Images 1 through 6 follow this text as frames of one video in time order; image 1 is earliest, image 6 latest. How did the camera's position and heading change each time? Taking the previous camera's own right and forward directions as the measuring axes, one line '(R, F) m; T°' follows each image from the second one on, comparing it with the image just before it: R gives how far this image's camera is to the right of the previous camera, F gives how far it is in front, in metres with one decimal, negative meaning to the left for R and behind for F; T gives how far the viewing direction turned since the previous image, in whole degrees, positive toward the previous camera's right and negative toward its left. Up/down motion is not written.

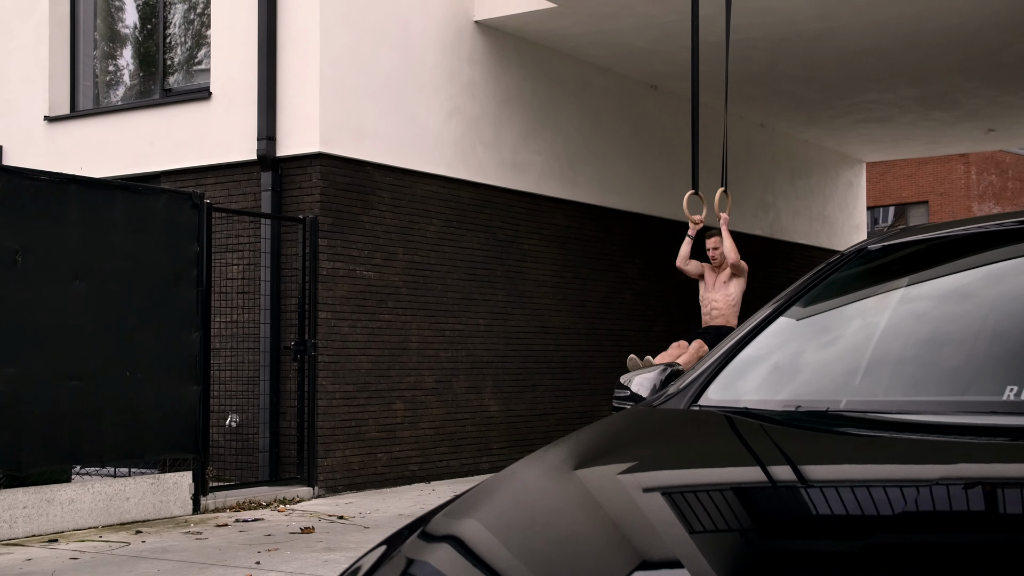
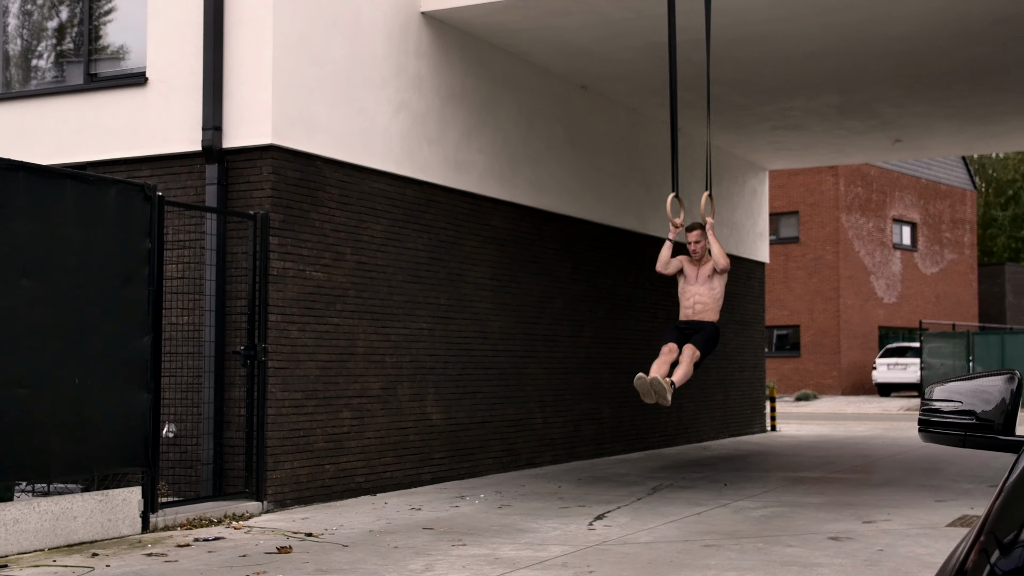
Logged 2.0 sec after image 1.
(-0.9, +0.5) m; +7°
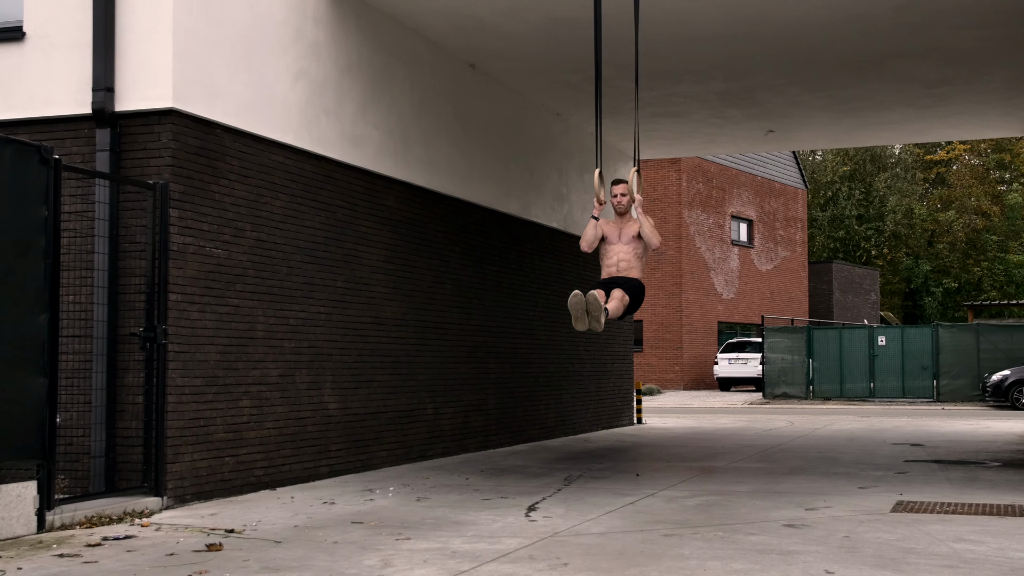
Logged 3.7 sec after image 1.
(-0.7, +0.5) m; +8°
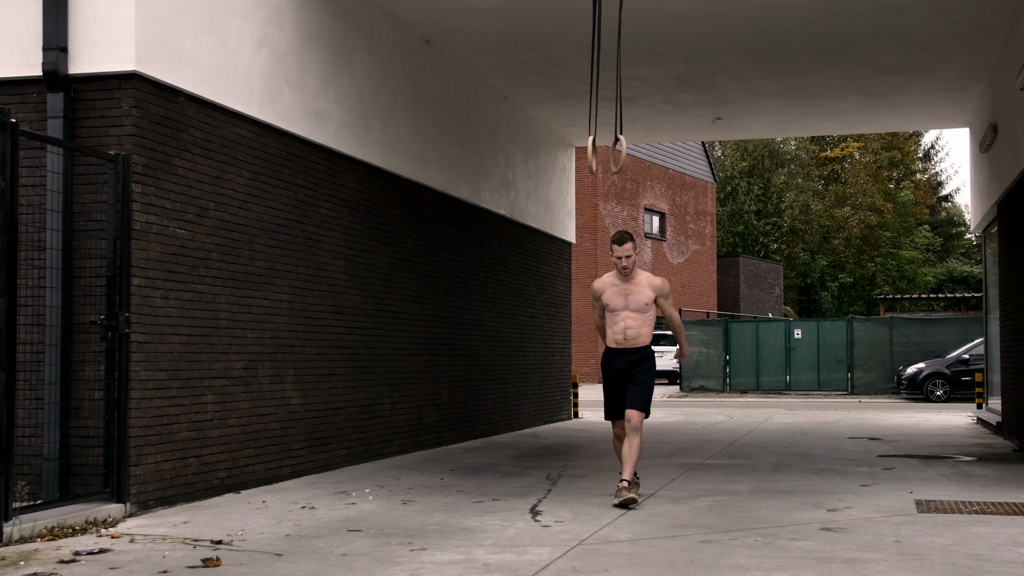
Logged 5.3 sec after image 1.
(-0.7, +0.6) m; +5°
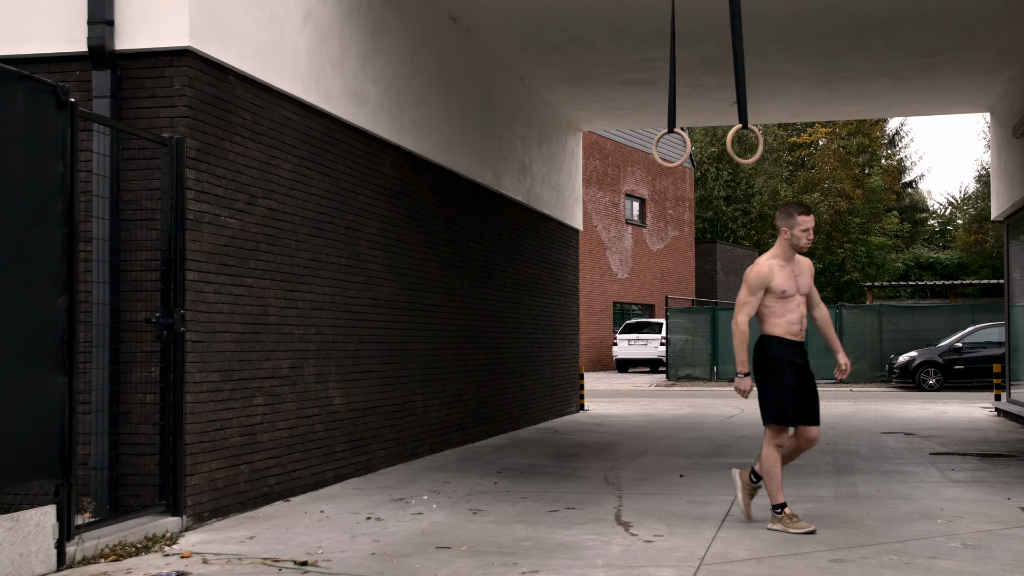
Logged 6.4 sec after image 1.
(-0.7, +0.5) m; +2°
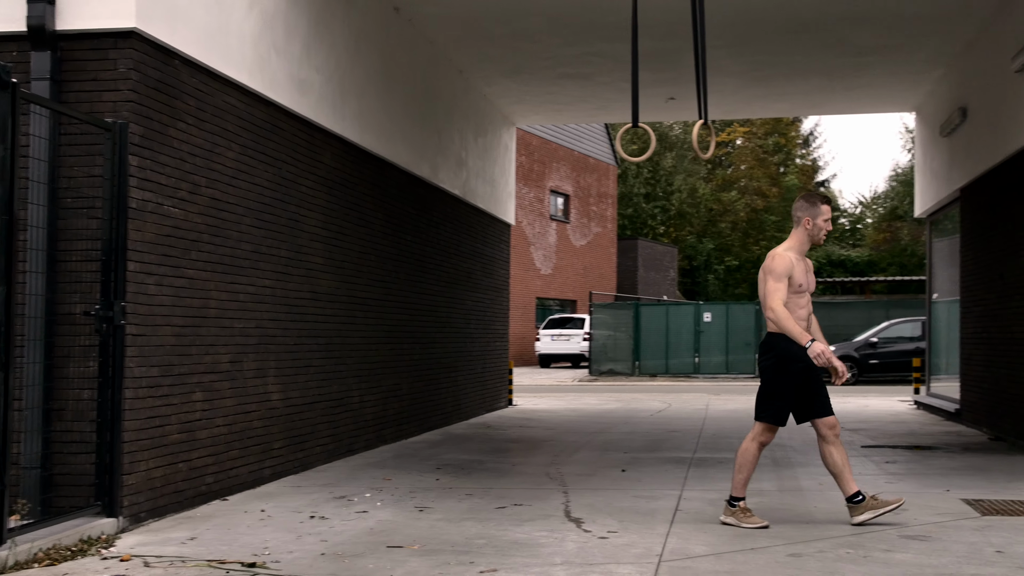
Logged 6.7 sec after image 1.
(-0.2, +0.1) m; +4°
